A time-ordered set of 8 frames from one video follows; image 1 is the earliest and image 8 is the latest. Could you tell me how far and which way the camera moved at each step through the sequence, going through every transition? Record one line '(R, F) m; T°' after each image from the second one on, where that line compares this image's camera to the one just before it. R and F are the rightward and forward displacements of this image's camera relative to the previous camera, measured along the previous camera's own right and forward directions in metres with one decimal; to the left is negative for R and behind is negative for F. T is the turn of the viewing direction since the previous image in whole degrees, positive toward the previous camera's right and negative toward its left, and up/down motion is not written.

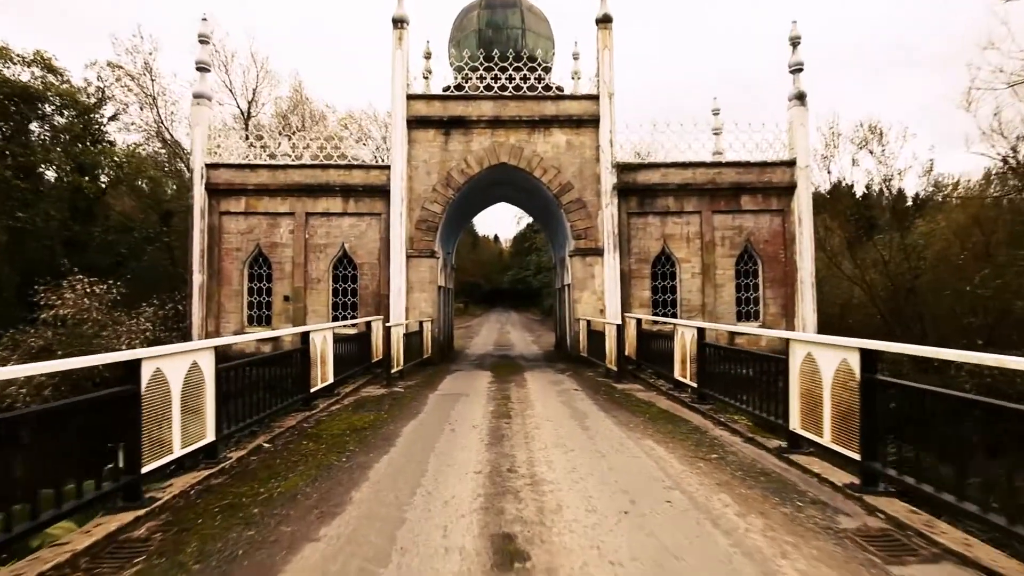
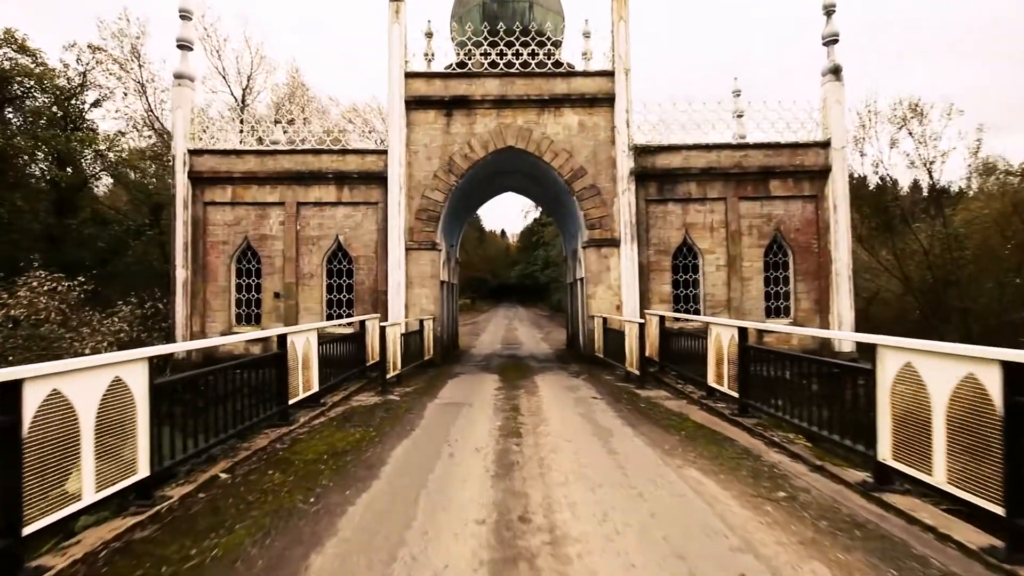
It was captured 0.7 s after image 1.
(0.0, +1.1) m; -1°
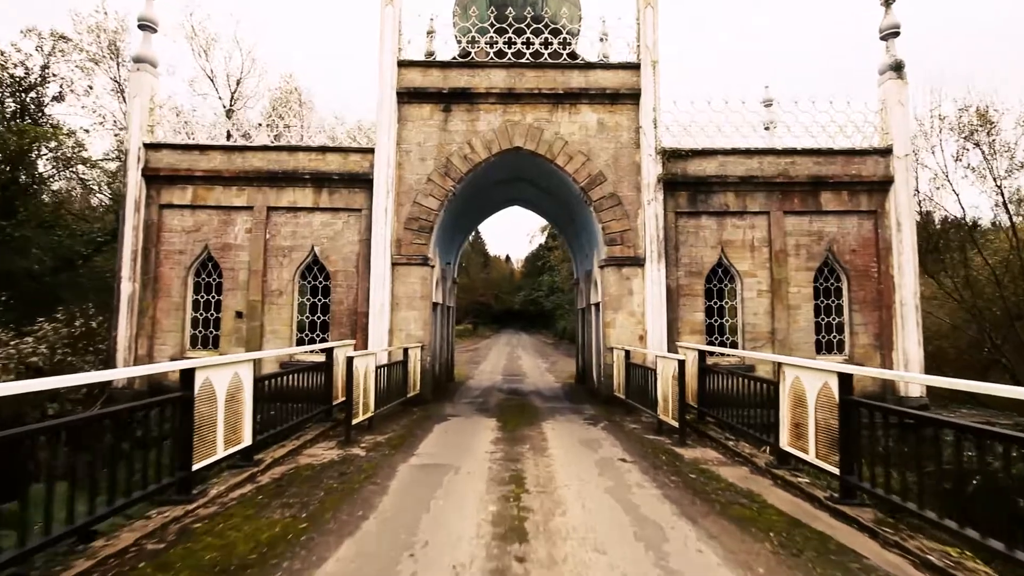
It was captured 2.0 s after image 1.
(0.0, +2.0) m; 0°
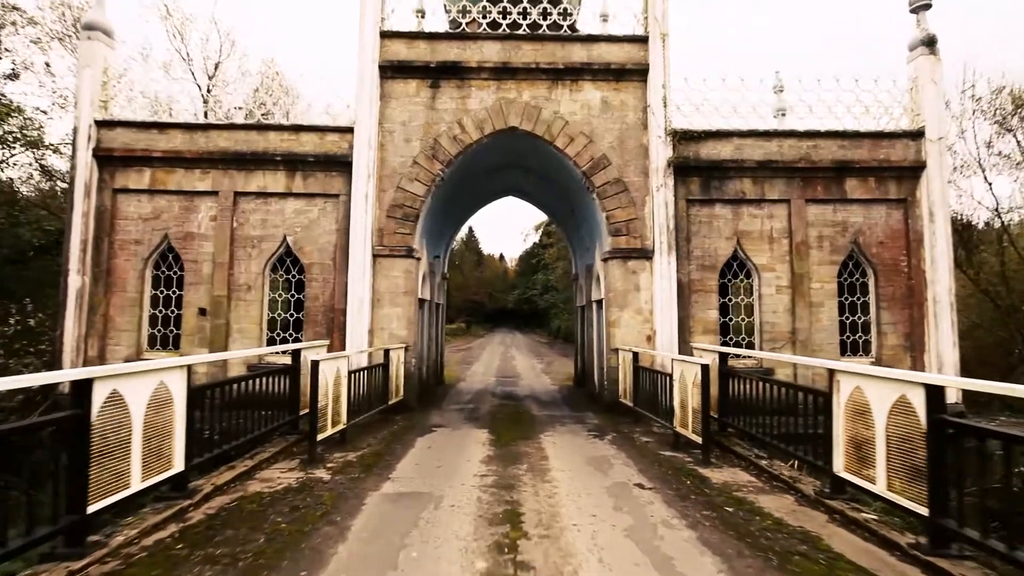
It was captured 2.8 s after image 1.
(0.0, +1.1) m; +1°
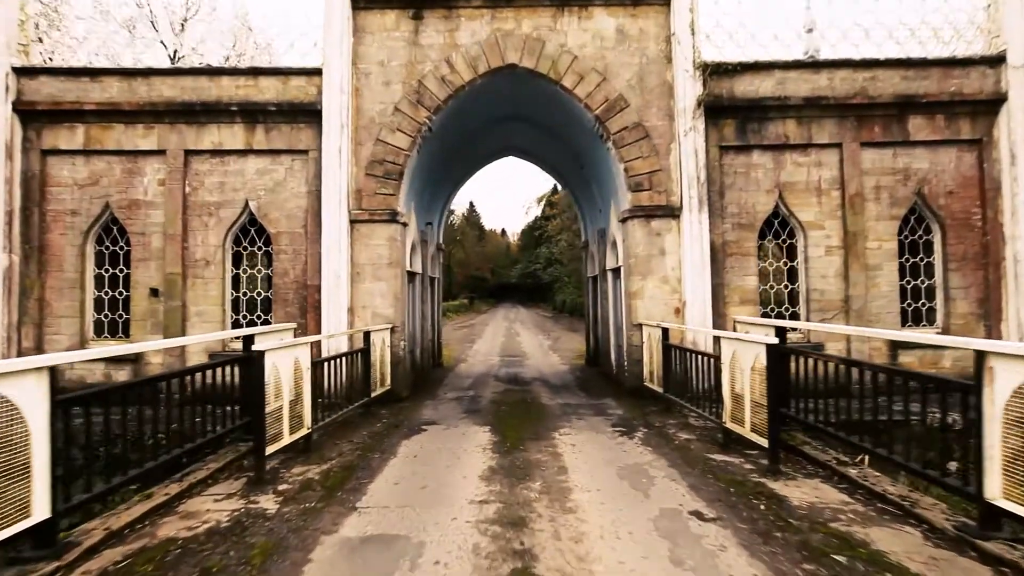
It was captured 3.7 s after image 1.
(0.0, +1.5) m; 0°
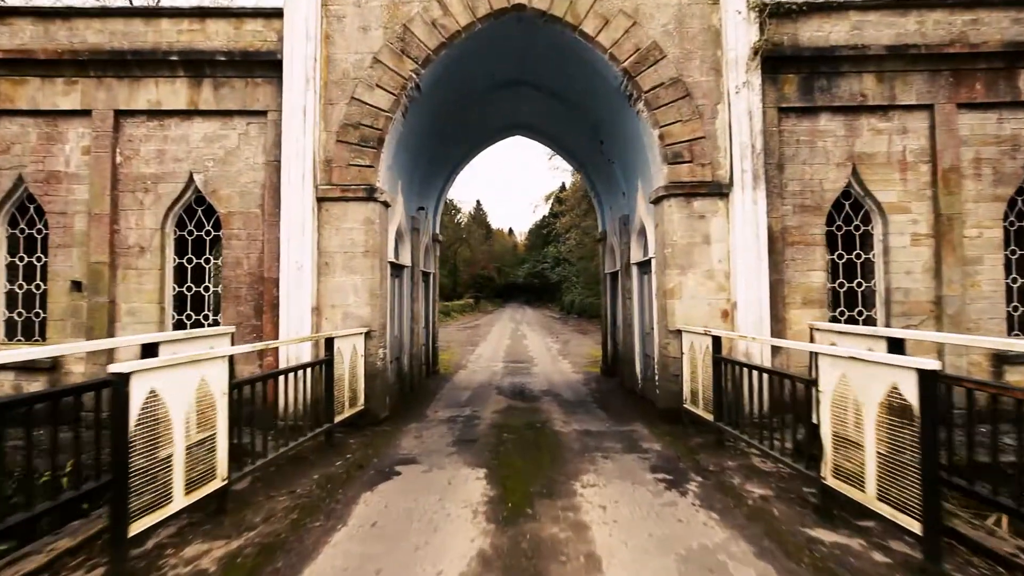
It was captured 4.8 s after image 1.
(0.0, +1.7) m; -1°
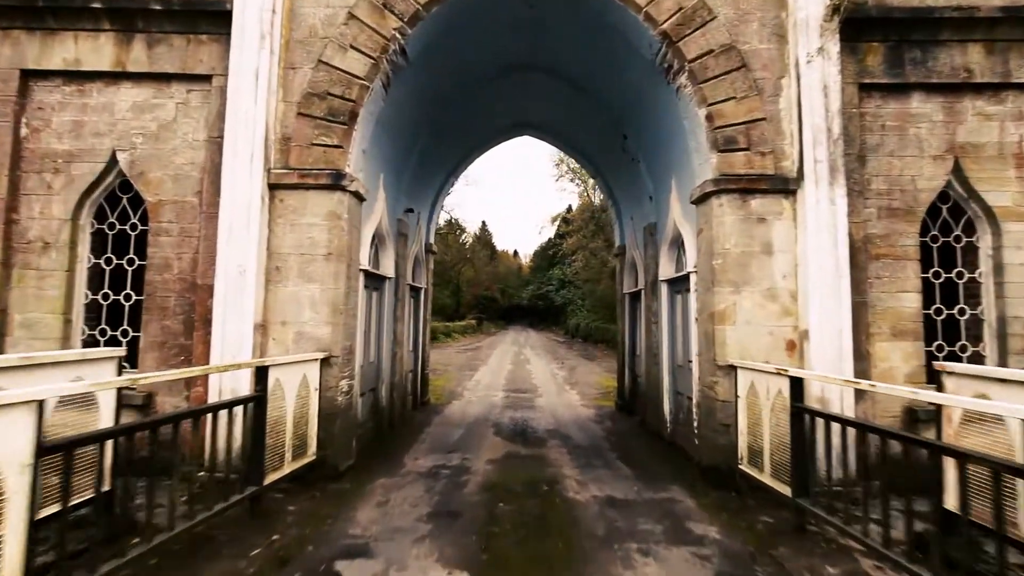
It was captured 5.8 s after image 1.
(0.0, +1.5) m; 0°
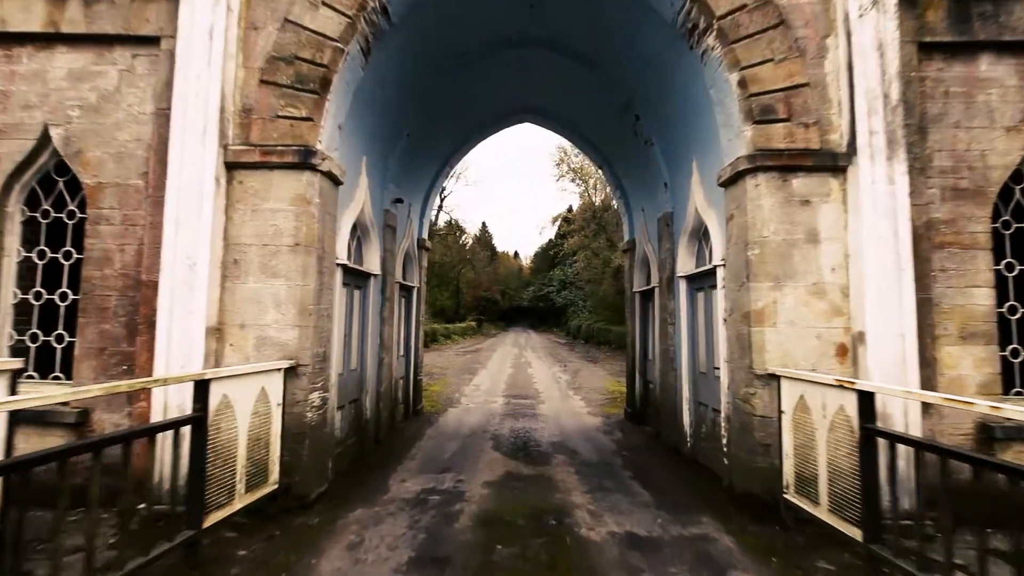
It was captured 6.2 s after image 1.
(0.0, +0.8) m; 0°
